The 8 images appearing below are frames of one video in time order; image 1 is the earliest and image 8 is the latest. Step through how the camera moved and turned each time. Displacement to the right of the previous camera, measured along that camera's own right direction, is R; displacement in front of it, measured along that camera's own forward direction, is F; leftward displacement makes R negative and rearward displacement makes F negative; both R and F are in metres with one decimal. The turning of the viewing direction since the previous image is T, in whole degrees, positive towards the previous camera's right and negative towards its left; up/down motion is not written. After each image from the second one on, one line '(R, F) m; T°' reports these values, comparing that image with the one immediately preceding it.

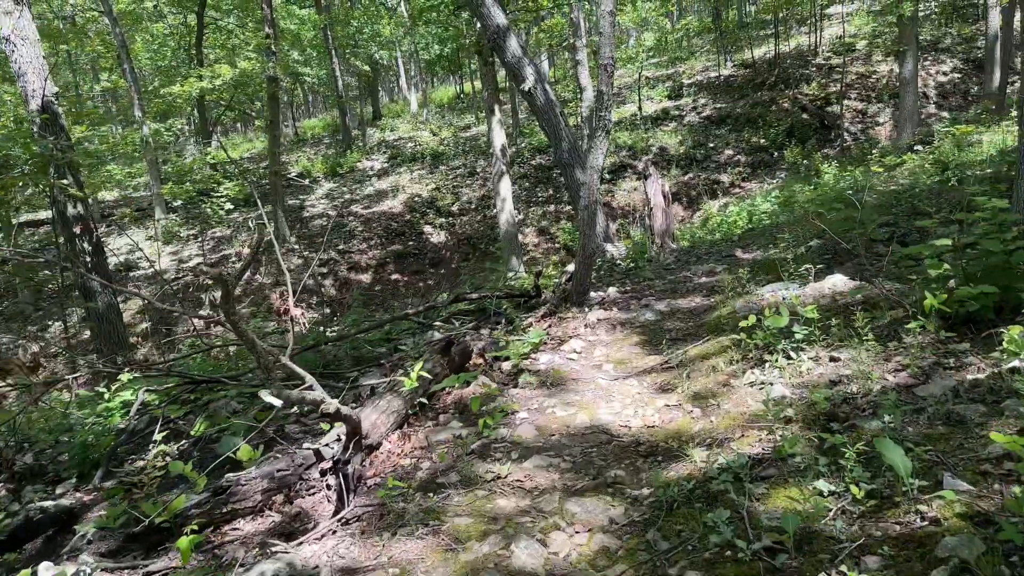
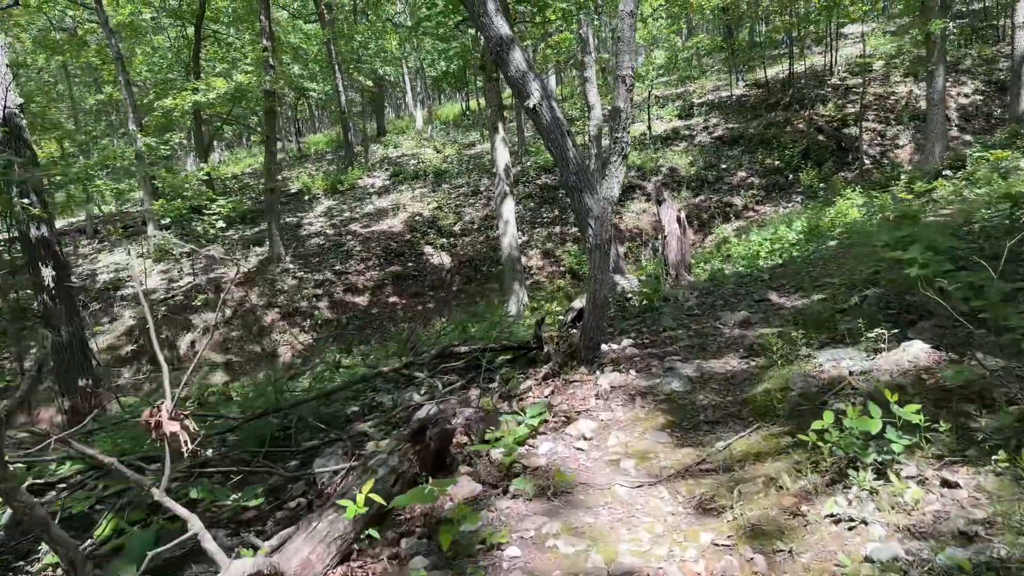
(0.0, +0.6) m; 0°
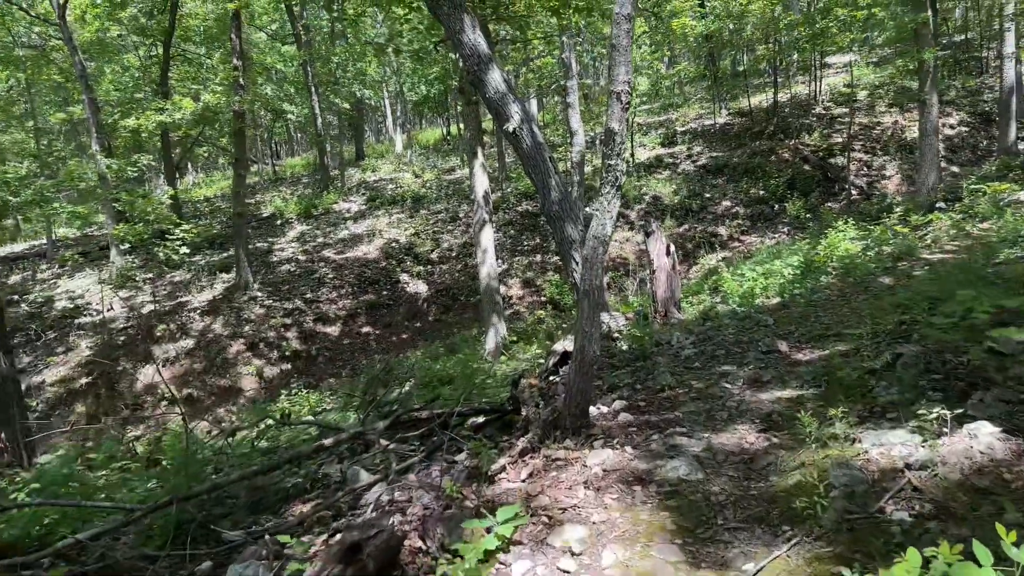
(0.0, +0.5) m; +1°
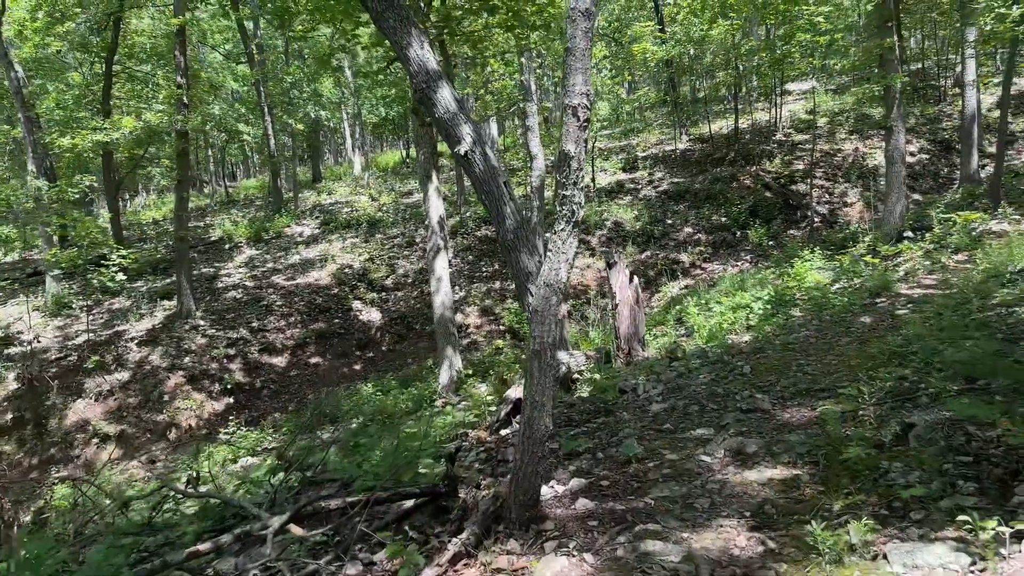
(+0.1, +0.5) m; +3°
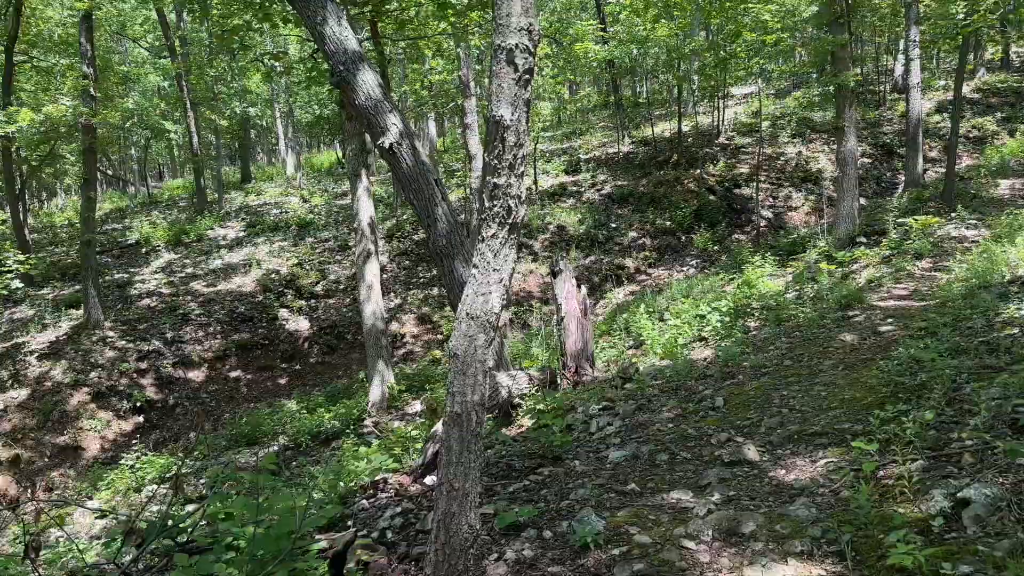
(+0.1, +0.7) m; +4°
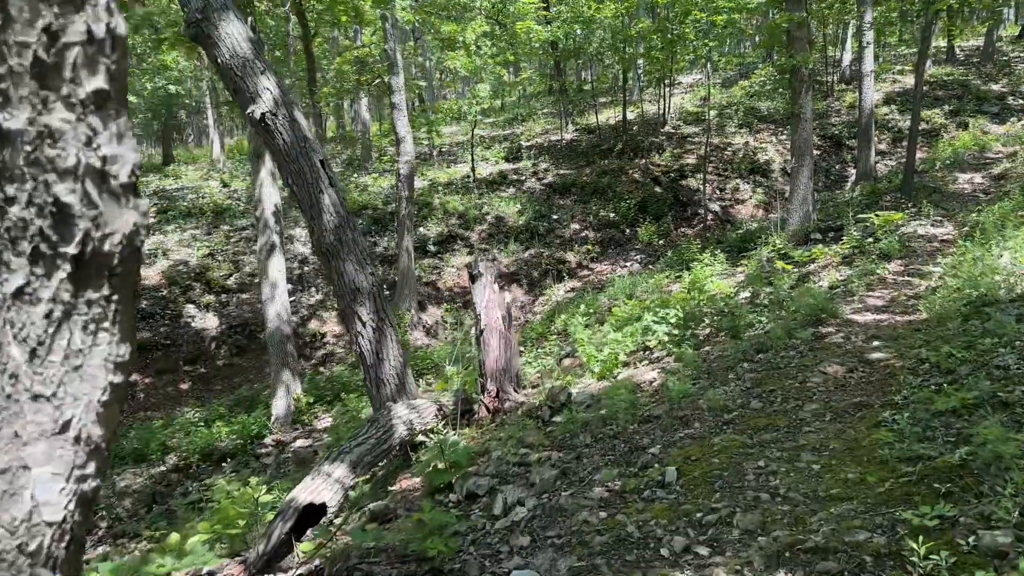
(+0.2, +0.9) m; +4°
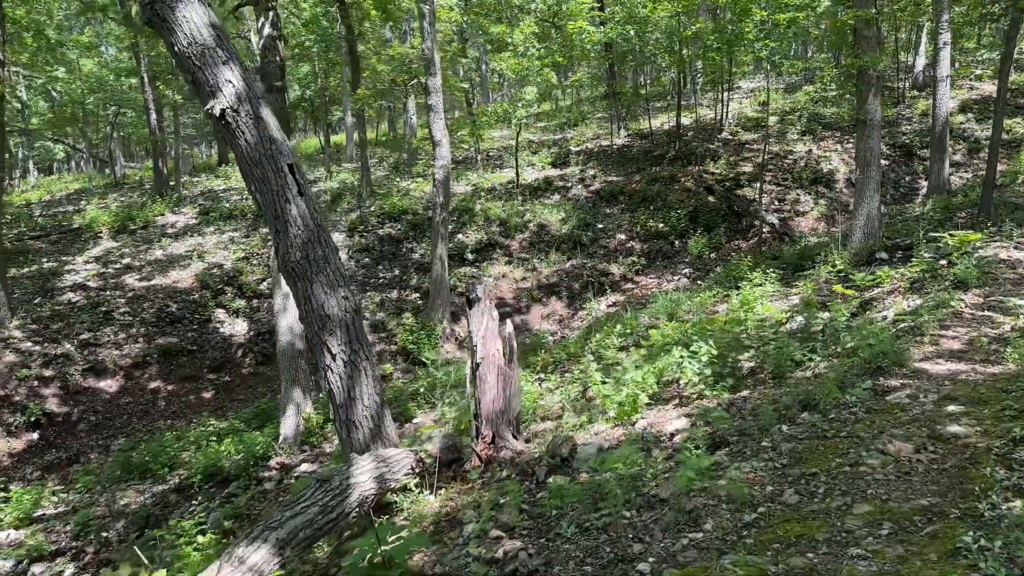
(+0.3, +0.6) m; -4°
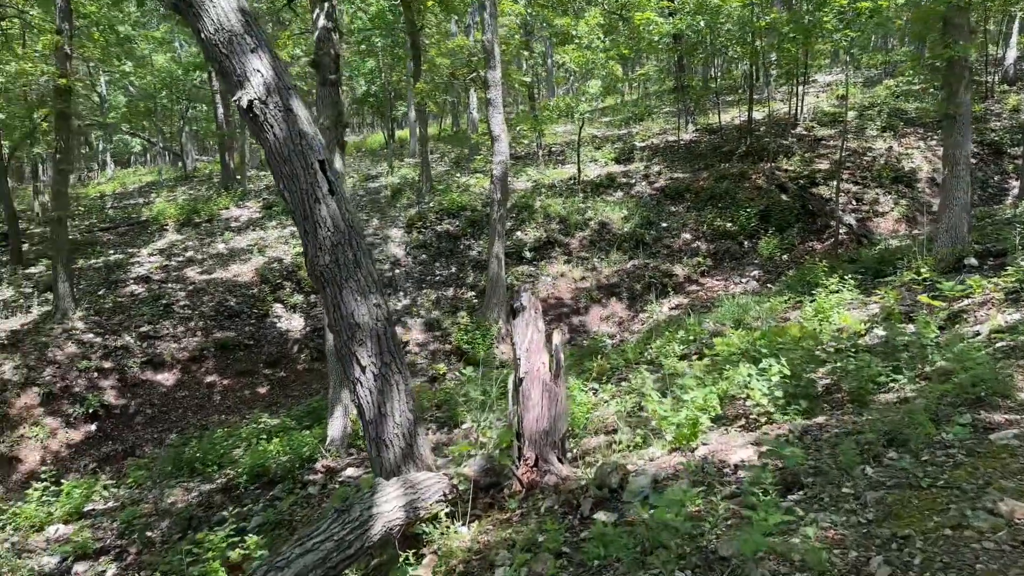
(+0.1, +0.3) m; -4°
